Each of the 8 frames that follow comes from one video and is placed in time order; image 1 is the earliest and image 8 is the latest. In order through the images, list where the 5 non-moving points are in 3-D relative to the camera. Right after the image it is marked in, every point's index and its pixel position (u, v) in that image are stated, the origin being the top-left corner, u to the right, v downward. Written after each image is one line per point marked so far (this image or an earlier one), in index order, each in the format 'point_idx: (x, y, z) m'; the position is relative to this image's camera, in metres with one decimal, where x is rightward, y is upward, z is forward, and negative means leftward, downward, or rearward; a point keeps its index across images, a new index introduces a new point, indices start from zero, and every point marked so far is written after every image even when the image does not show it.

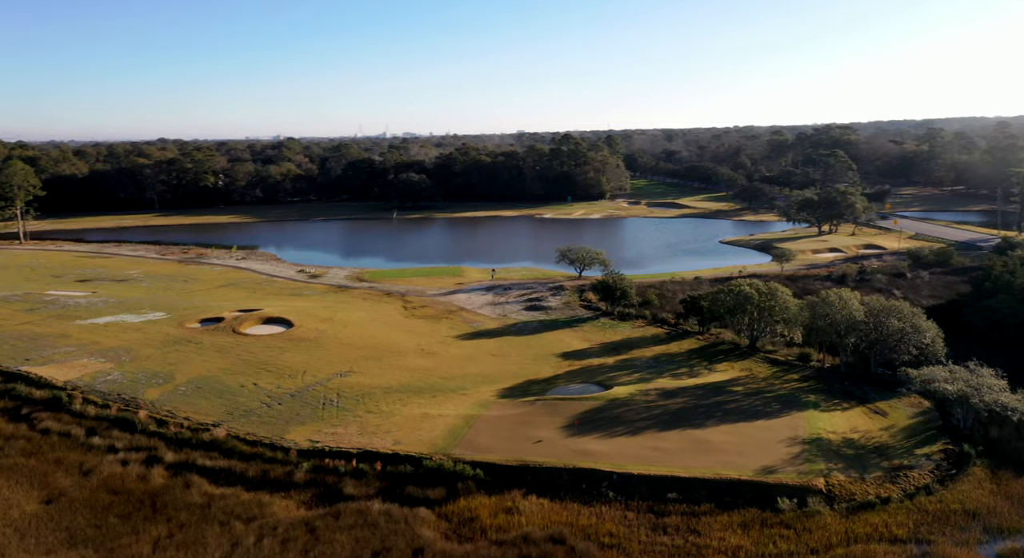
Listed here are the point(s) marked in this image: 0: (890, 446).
0: (+10.7, -4.7, +19.9) m
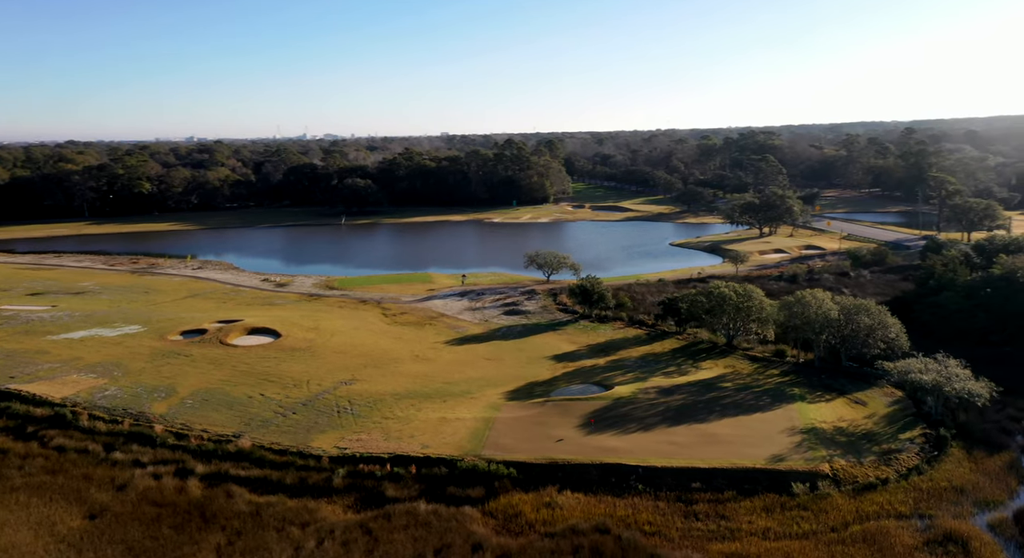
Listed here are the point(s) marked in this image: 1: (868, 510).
0: (+11.3, -4.7, +21.7) m
1: (+8.5, -5.5, +16.8) m
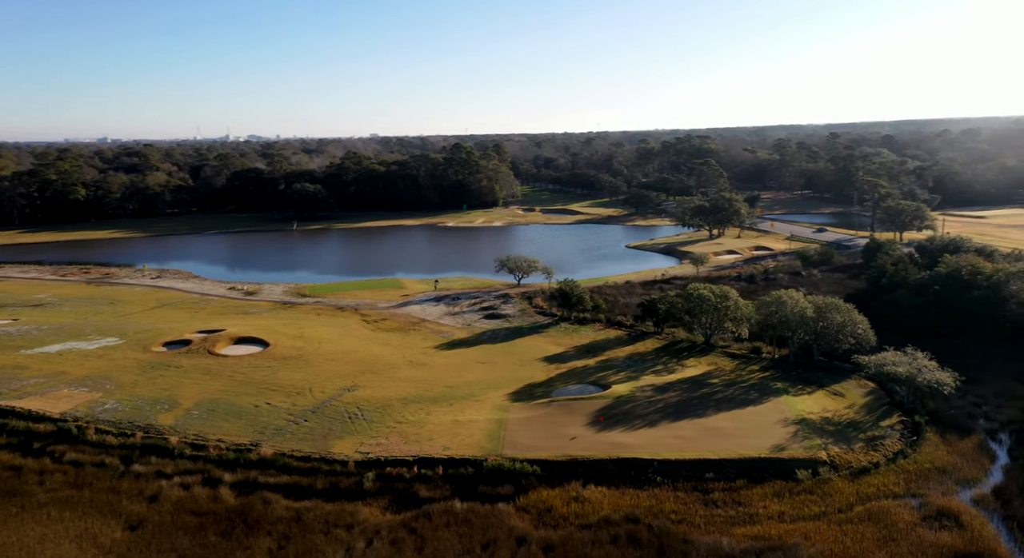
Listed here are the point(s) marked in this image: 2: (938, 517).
0: (+11.6, -4.7, +23.4) m
1: (+9.2, -5.5, +18.3) m
2: (+10.4, -5.8, +17.1) m
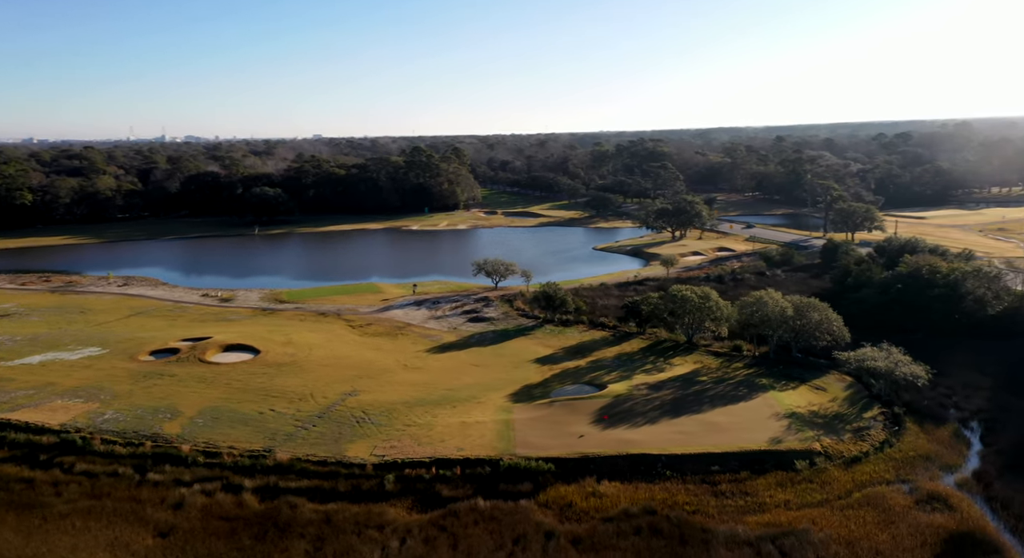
0: (+11.7, -4.7, +24.8) m
1: (+9.7, -5.5, +19.5) m
2: (+10.9, -5.8, +18.4) m
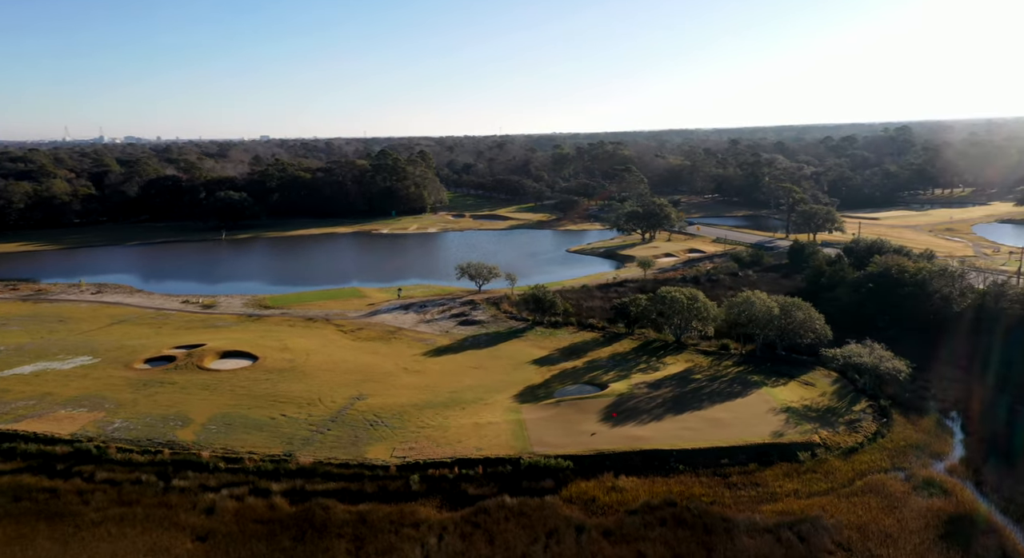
0: (+12.0, -4.7, +26.1) m
1: (+10.3, -5.6, +20.7) m
2: (+11.6, -5.8, +19.7) m
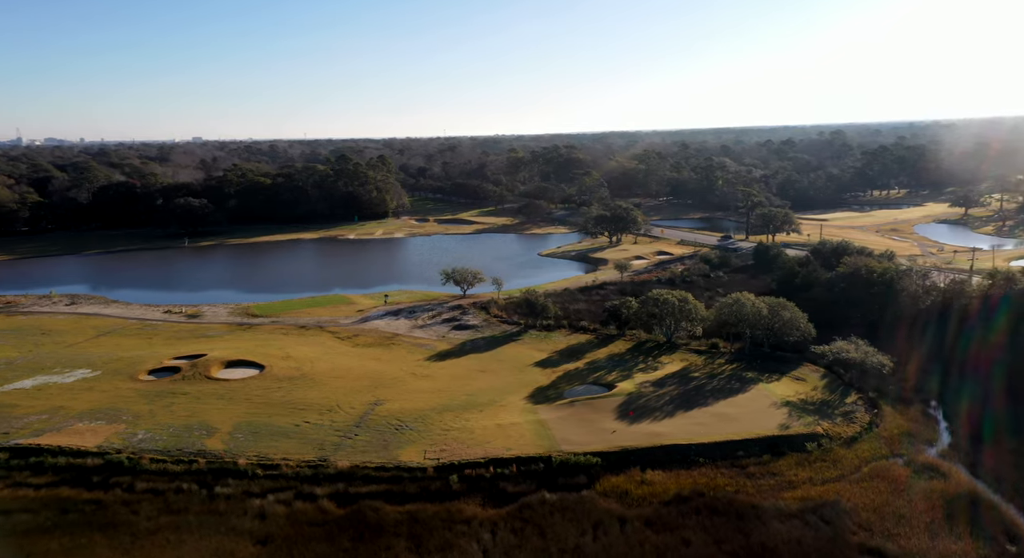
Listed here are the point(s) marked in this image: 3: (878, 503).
0: (+12.5, -4.8, +27.8) m
1: (+11.2, -5.6, +22.3) m
2: (+12.5, -5.8, +21.4) m
3: (+9.9, -6.1, +19.1) m
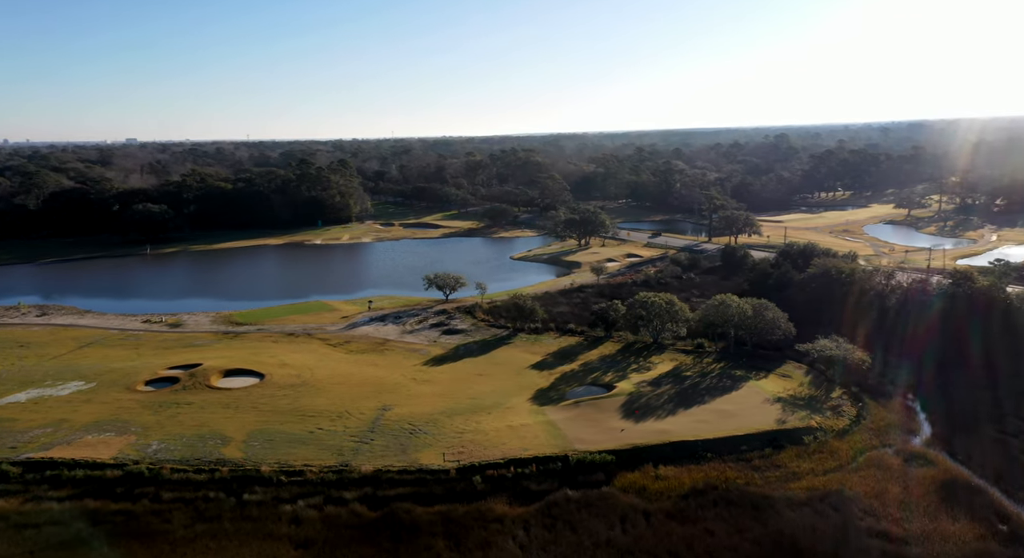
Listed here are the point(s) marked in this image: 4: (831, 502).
0: (+12.7, -4.9, +29.3) m
1: (+11.6, -5.7, +23.8) m
2: (+13.1, -5.9, +22.9) m
3: (+10.6, -6.2, +20.5) m
4: (+8.9, -6.2, +19.7) m
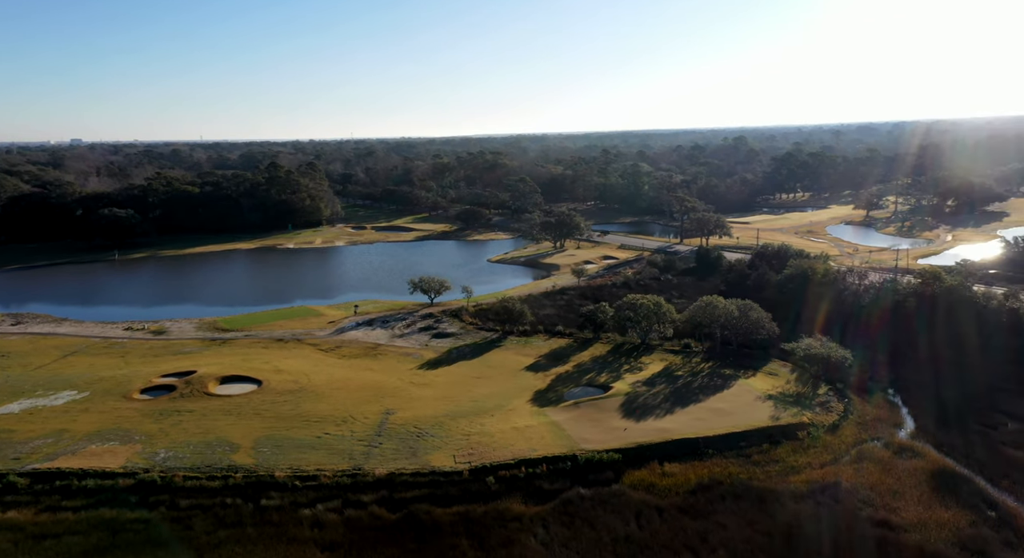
0: (+12.6, -4.9, +30.5) m
1: (+11.9, -5.7, +24.9) m
2: (+13.4, -5.9, +24.1) m
3: (+11.0, -6.2, +21.6) m
4: (+9.3, -6.3, +20.7) m
